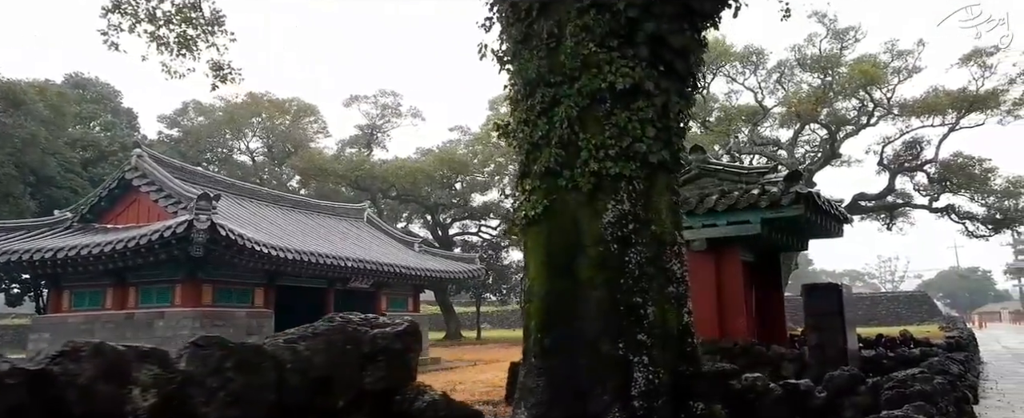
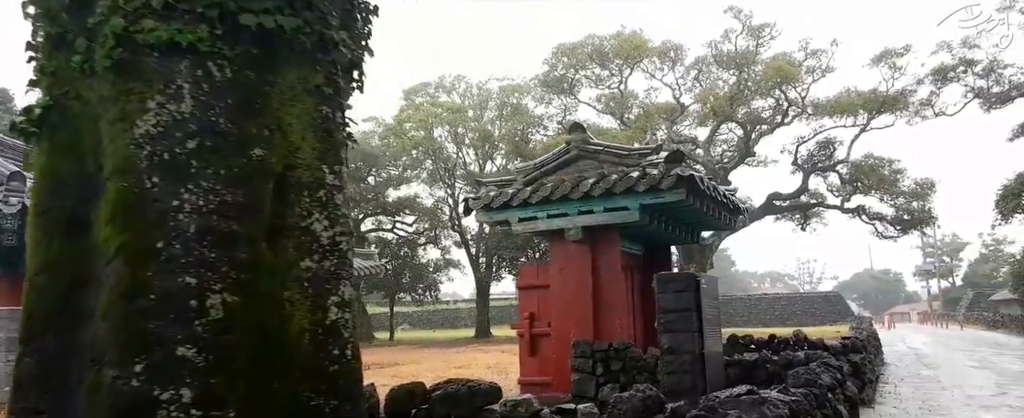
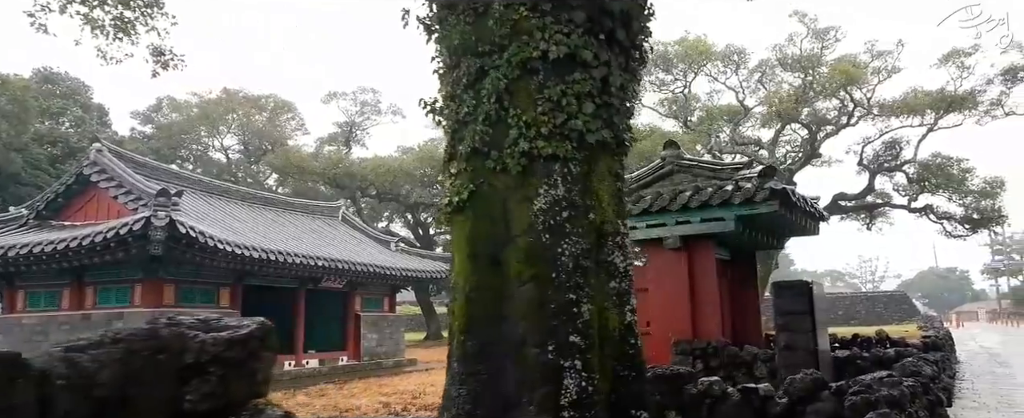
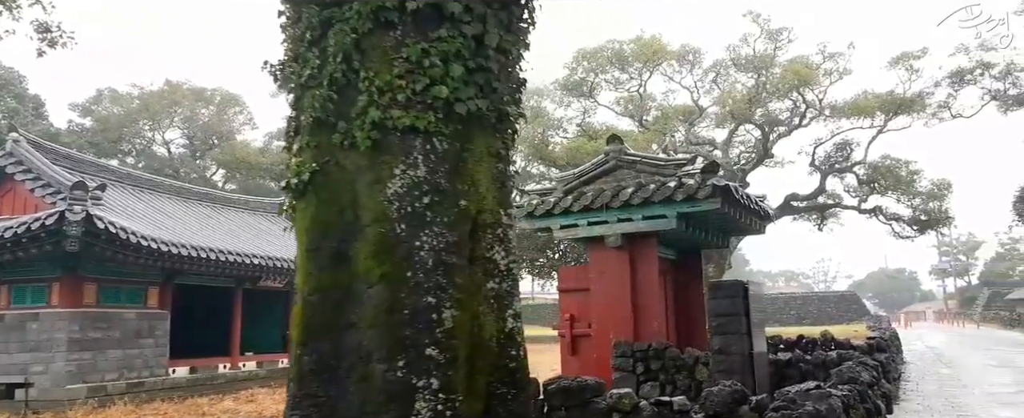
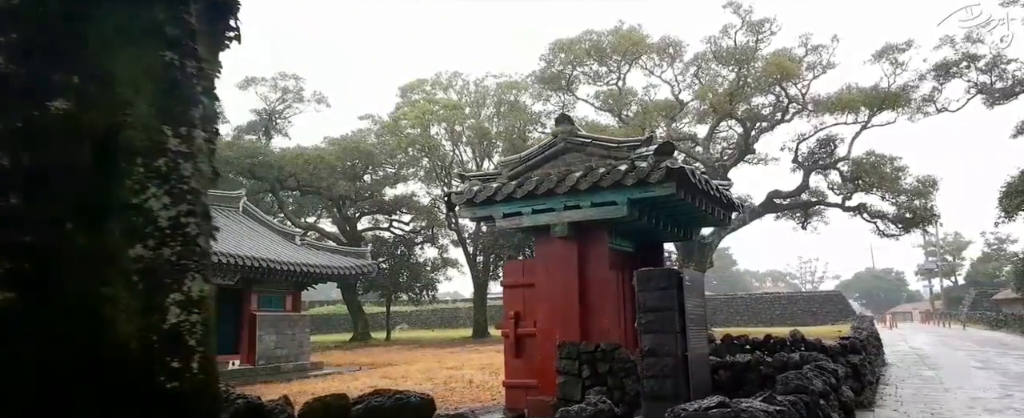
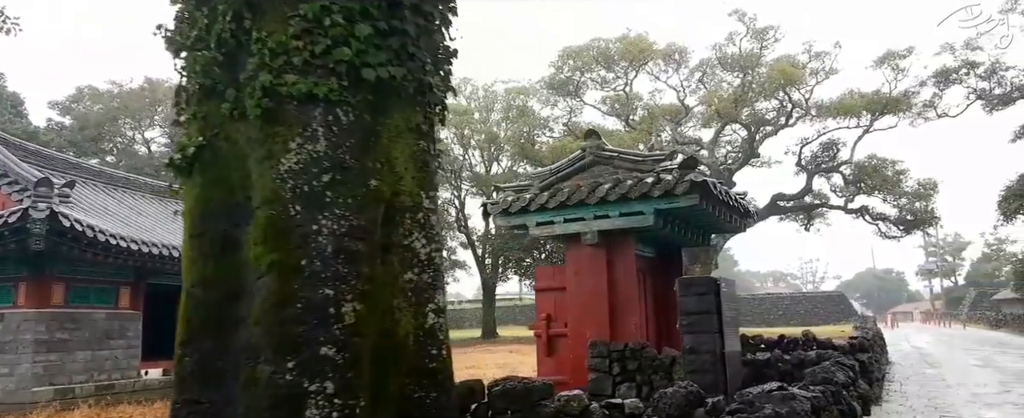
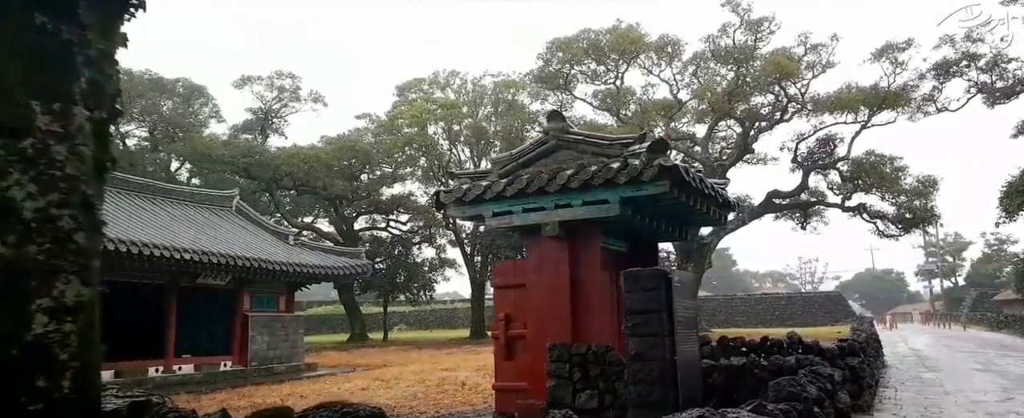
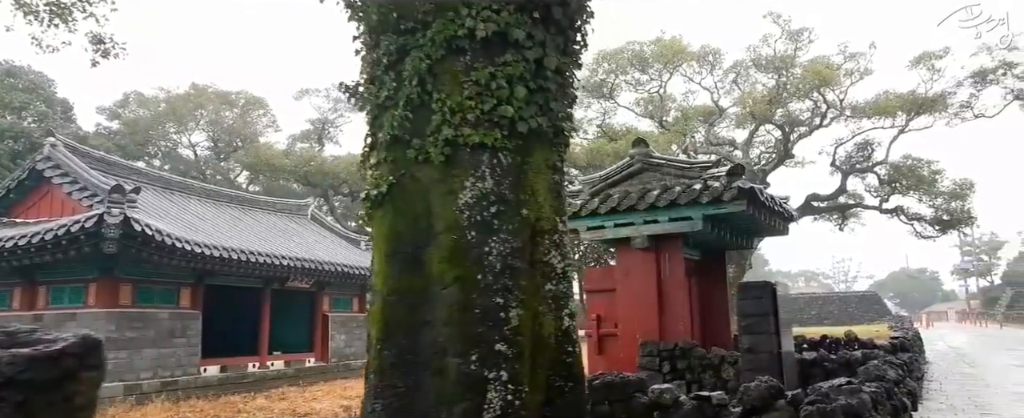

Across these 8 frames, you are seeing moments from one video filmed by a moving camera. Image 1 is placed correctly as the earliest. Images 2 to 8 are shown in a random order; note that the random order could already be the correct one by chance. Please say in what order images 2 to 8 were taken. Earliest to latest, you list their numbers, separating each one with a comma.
3, 8, 4, 6, 2, 5, 7
